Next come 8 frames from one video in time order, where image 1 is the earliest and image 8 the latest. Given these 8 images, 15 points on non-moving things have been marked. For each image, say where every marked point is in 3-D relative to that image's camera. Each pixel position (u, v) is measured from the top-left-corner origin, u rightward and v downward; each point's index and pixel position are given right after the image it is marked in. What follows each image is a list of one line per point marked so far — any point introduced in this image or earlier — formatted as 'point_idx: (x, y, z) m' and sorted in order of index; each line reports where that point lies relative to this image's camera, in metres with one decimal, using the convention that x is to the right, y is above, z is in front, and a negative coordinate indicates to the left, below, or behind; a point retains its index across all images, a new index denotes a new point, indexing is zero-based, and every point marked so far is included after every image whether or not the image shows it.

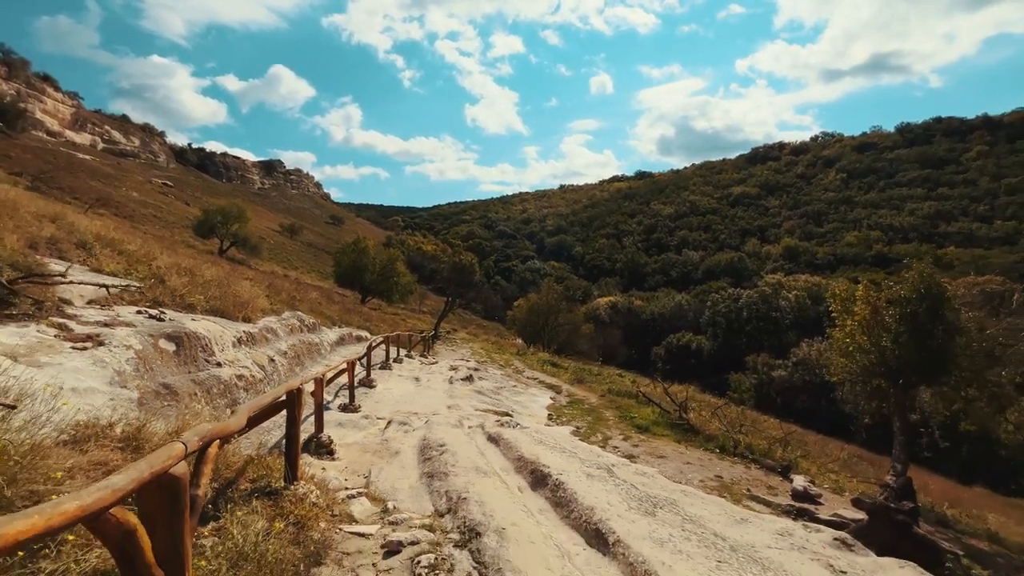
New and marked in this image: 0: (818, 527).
0: (+3.3, -2.6, +5.6) m
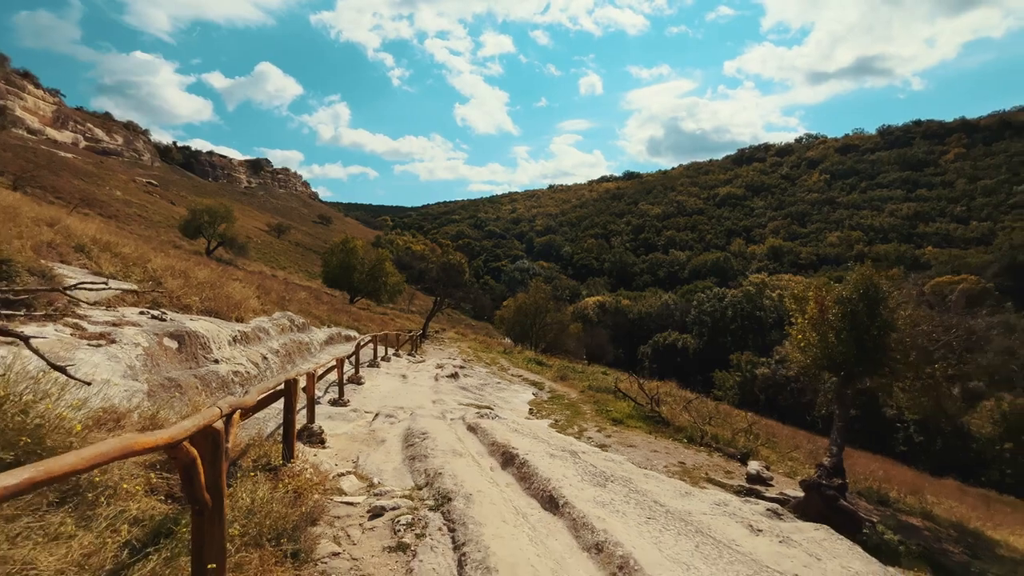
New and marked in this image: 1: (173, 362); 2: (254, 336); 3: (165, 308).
0: (+3.0, -2.6, +6.3) m
1: (-4.4, -1.0, +6.6) m
2: (-5.4, -1.0, +10.6) m
3: (-6.1, -0.3, +9.0) m
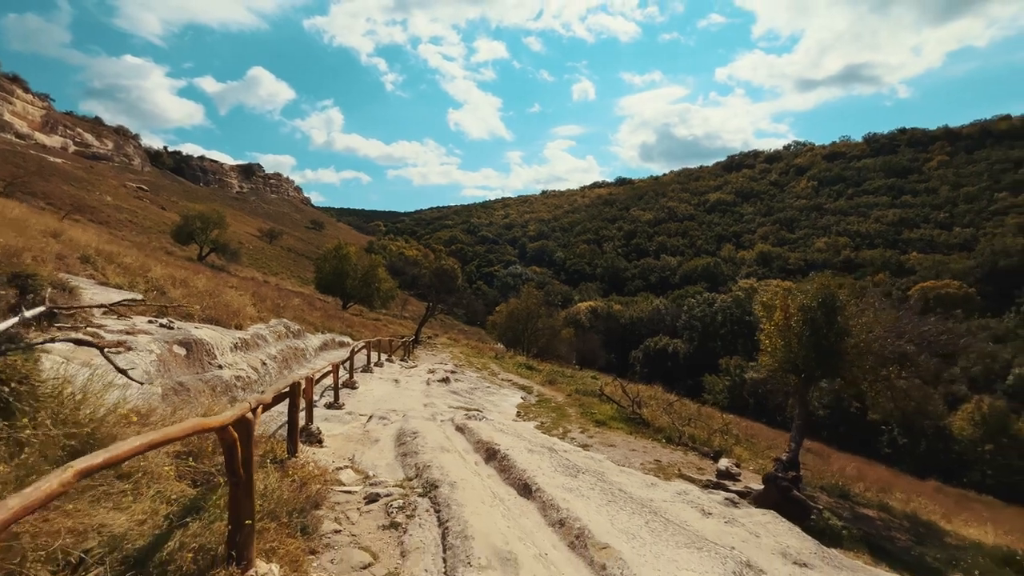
0: (+2.8, -2.8, +6.9) m
1: (-4.6, -1.1, +7.1) m
2: (-5.6, -1.2, +11.1) m
3: (-6.4, -0.5, +9.5) m
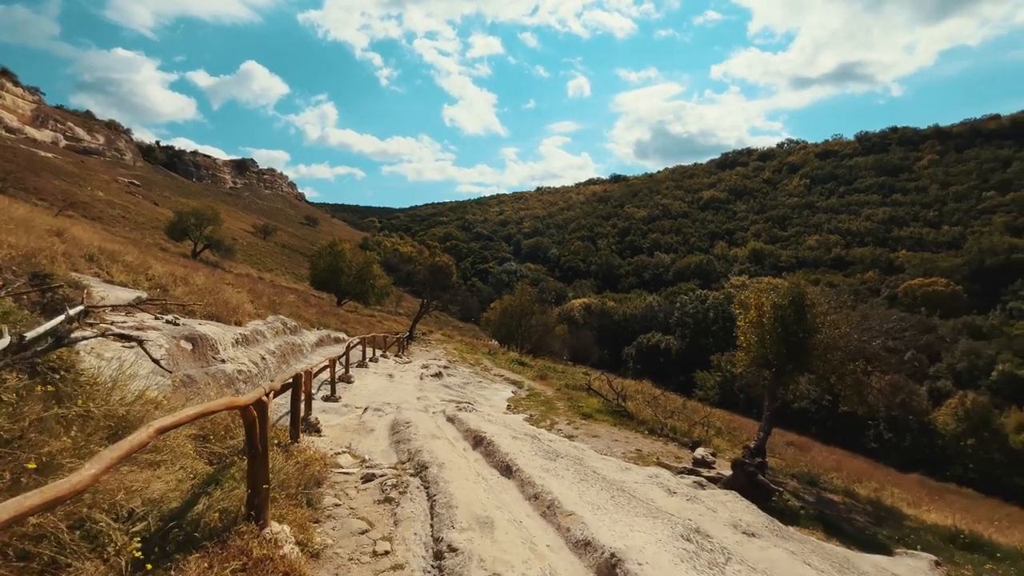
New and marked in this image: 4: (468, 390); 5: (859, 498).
0: (+2.6, -2.8, +7.5) m
1: (-4.8, -1.1, +7.6) m
2: (-5.9, -1.1, +11.6) m
3: (-6.6, -0.5, +10.0) m
4: (-1.4, -3.1, +15.5) m
5: (+6.8, -4.1, +9.9) m
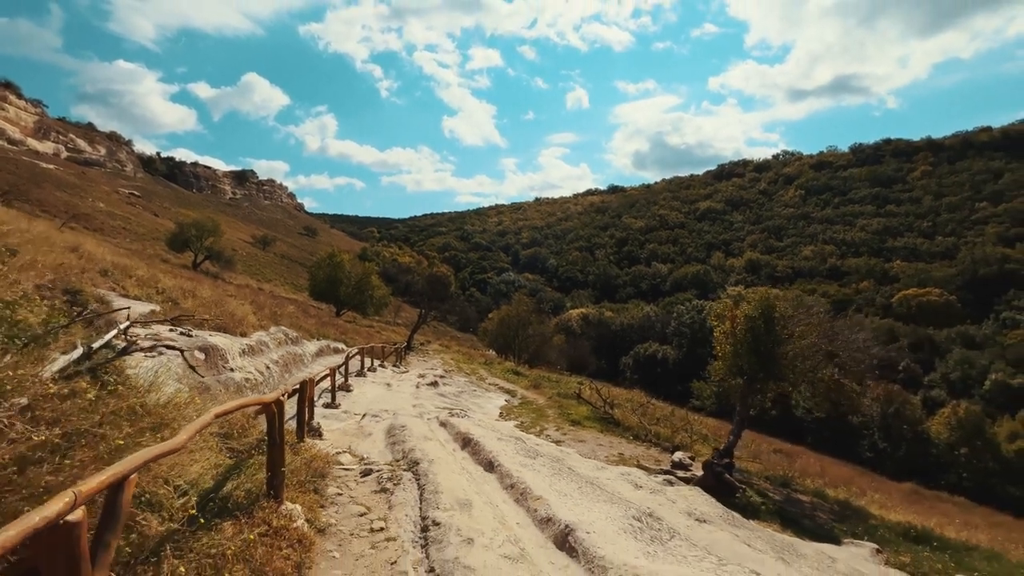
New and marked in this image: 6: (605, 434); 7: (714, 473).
0: (+2.4, -3.0, +8.1) m
1: (-5.0, -1.3, +8.2) m
2: (-6.1, -1.4, +12.2) m
3: (-6.8, -0.7, +10.6) m
4: (-1.6, -3.5, +16.2) m
5: (+6.5, -4.4, +10.5) m
6: (+2.3, -3.6, +12.6) m
7: (+3.2, -2.9, +8.0) m
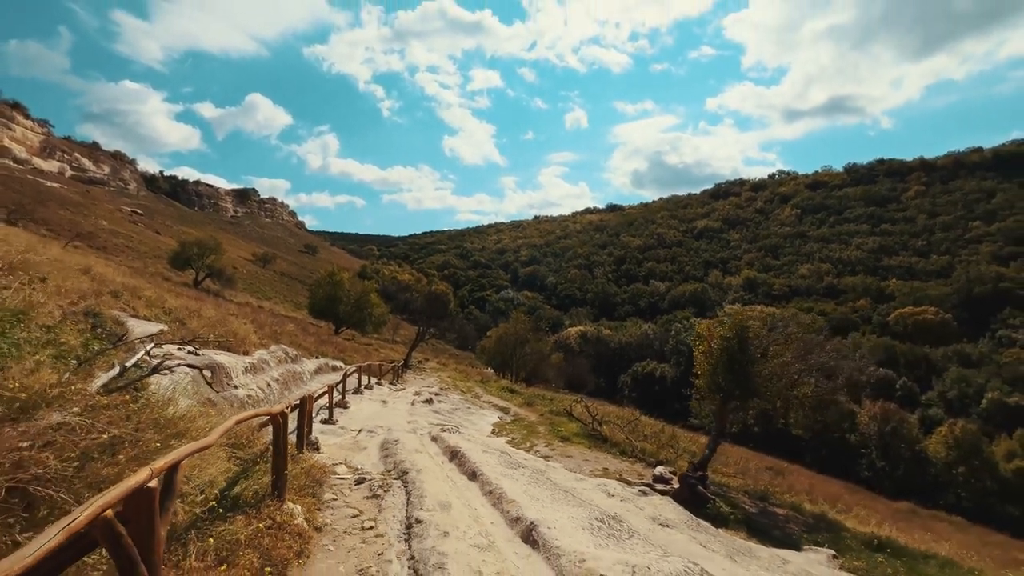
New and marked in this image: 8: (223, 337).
0: (+2.2, -3.4, +8.6) m
1: (-5.3, -1.7, +8.8) m
2: (-6.3, -2.0, +12.8) m
3: (-7.1, -1.2, +11.2) m
4: (-1.8, -4.2, +16.6) m
5: (+6.3, -4.8, +10.9) m
6: (+2.1, -4.2, +13.0) m
7: (+3.0, -3.3, +8.5) m
8: (-6.8, -1.2, +12.0) m
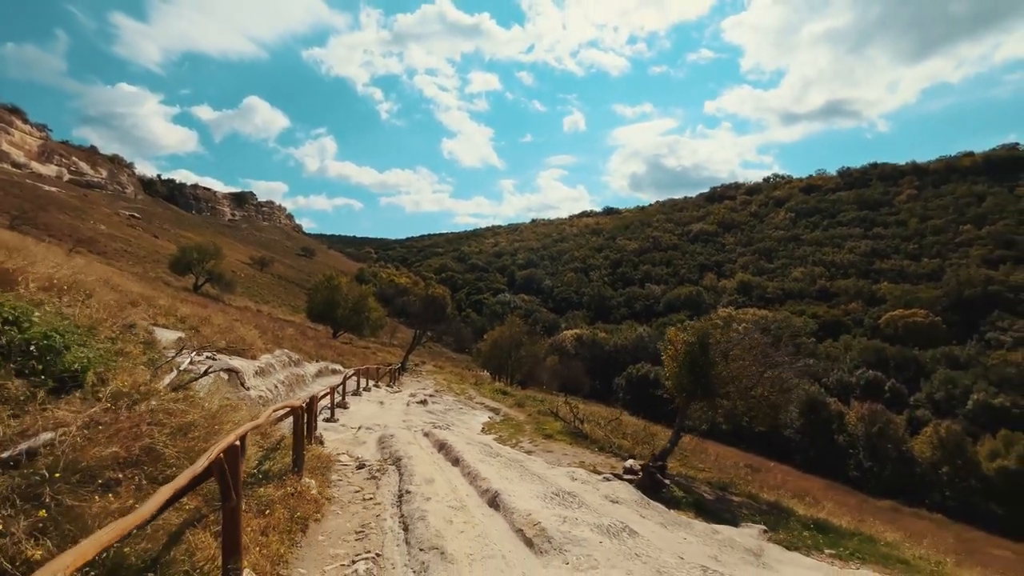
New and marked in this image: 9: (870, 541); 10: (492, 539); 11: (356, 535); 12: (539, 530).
0: (+1.8, -3.6, +9.8) m
1: (-5.6, -2.0, +9.9) m
2: (-6.7, -2.2, +13.9) m
3: (-7.4, -1.5, +12.3) m
4: (-2.2, -4.4, +17.8) m
5: (+6.0, -5.1, +12.1) m
6: (+1.7, -4.4, +14.2) m
7: (+2.6, -3.5, +9.7) m
8: (-7.2, -1.4, +13.2) m
9: (+6.3, -4.5, +9.0) m
10: (-0.2, -2.6, +5.3) m
11: (-1.6, -2.5, +5.2) m
12: (+0.2, -2.5, +5.5) m
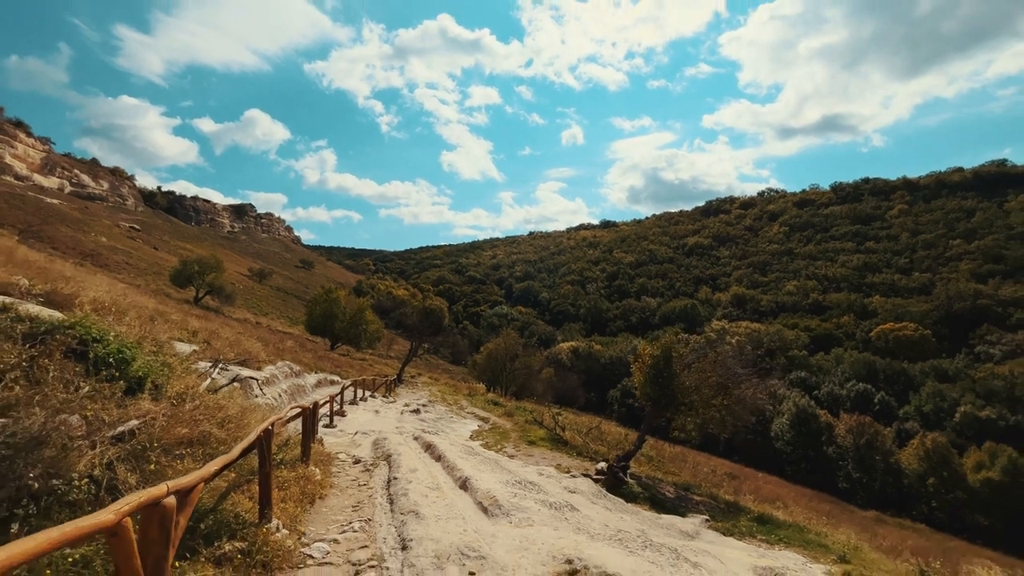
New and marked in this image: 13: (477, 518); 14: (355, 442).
0: (+1.4, -4.0, +11.0) m
1: (-6.1, -2.4, +11.2) m
2: (-7.2, -2.7, +15.1) m
3: (-7.9, -1.9, +13.6) m
4: (-2.7, -5.1, +19.0) m
5: (+5.5, -5.6, +13.3) m
6: (+1.2, -4.9, +15.4) m
7: (+2.2, -4.0, +10.9) m
8: (-7.6, -1.9, +14.4) m
9: (+5.9, -4.9, +10.2) m
10: (-0.7, -2.9, +6.6) m
11: (-2.0, -2.8, +6.4) m
12: (-0.2, -2.9, +6.7) m
13: (-0.4, -2.9, +6.3) m
14: (-3.7, -3.6, +11.9) m
